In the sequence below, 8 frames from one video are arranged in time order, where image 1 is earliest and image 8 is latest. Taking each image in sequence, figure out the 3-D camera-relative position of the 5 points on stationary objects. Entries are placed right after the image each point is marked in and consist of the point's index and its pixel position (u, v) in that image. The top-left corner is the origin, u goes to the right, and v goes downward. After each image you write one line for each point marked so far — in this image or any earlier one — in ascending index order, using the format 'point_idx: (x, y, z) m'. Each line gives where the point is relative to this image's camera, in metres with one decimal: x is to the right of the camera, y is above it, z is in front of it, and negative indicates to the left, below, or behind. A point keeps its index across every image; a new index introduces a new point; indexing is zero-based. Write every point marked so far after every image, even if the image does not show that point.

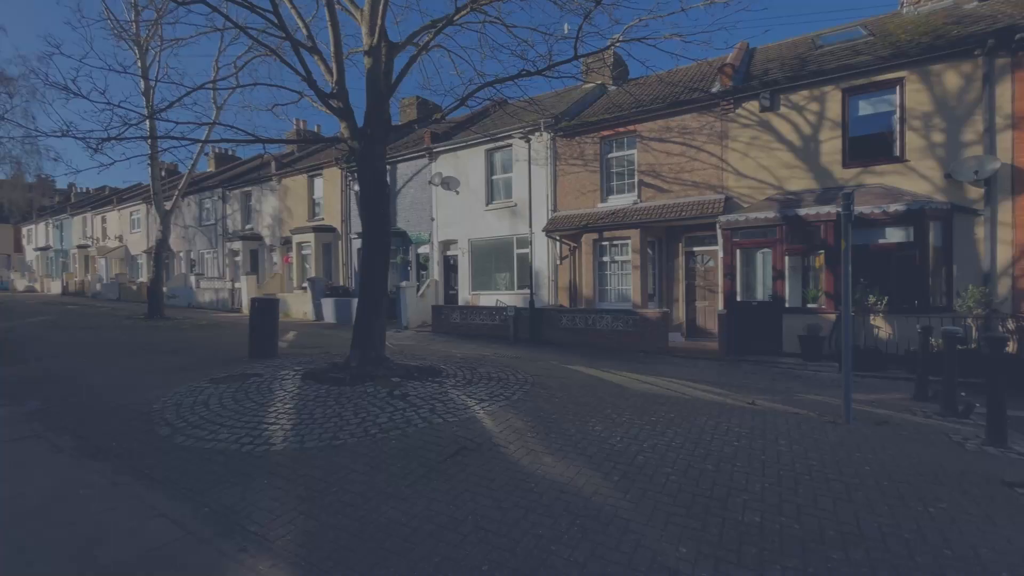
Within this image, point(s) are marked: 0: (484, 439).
0: (-0.3, -1.9, +5.4) m
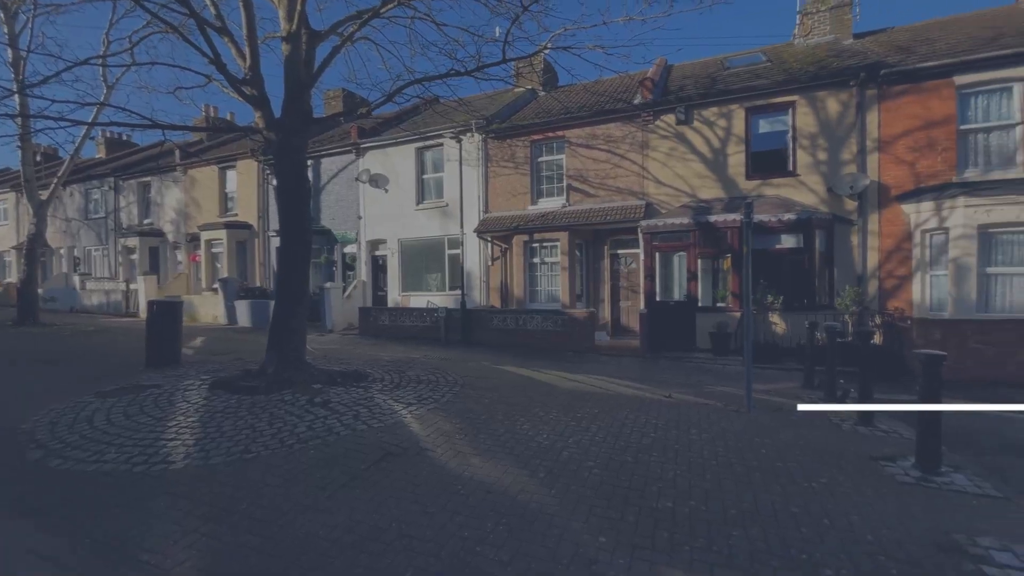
0: (-1.2, -1.9, +5.3) m
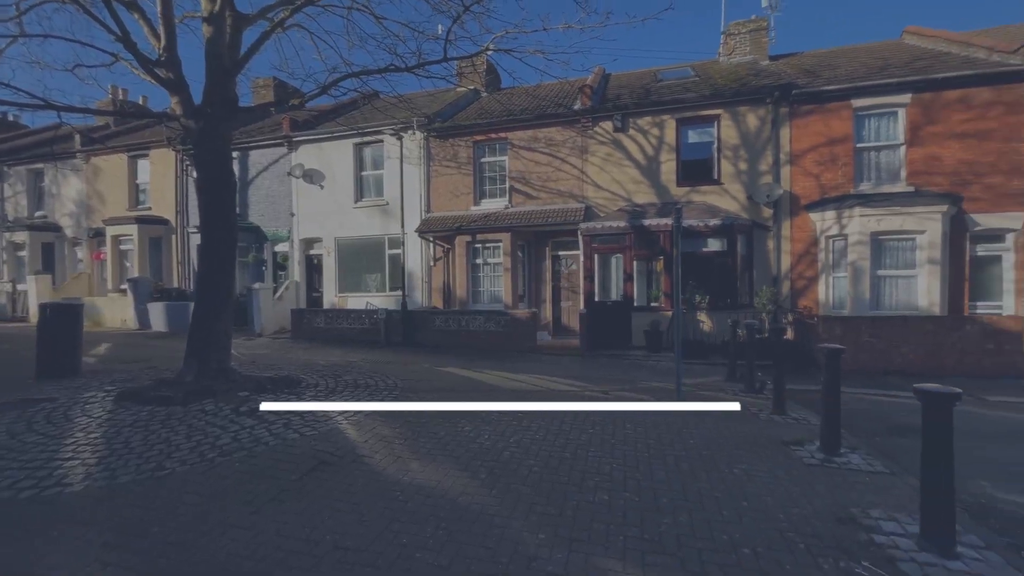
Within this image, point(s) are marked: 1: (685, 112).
0: (-1.9, -1.9, +5.1) m
1: (+5.2, +5.3, +13.2) m
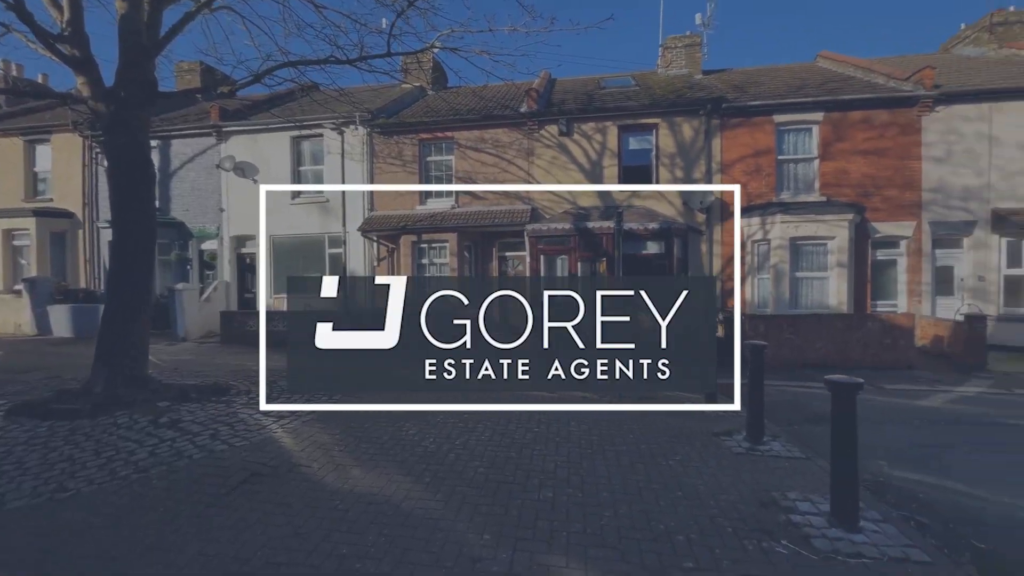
0: (-2.5, -1.9, +4.8) m
1: (+3.6, +5.3, +13.8) m
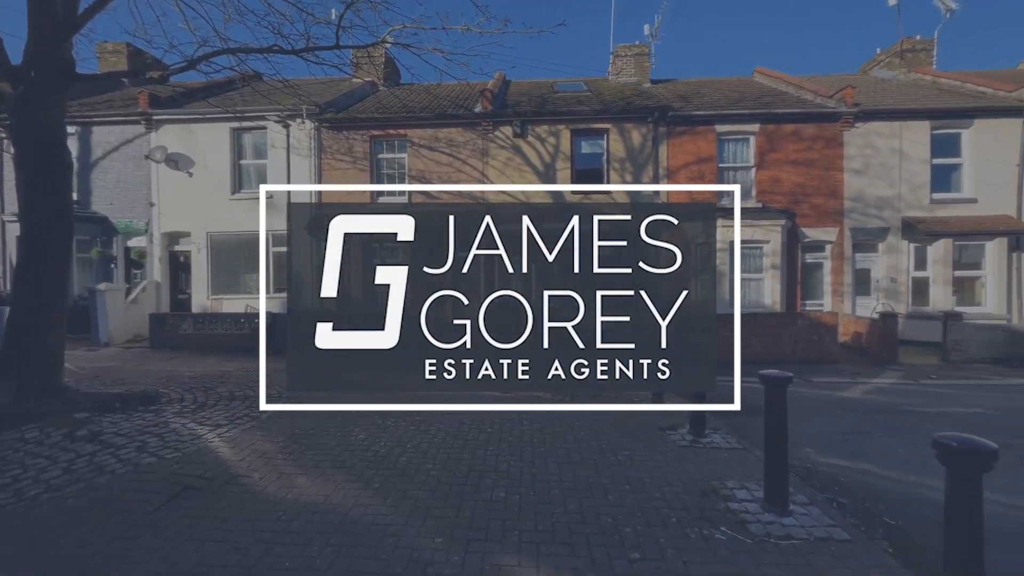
0: (-3.0, -1.9, +4.6) m
1: (+2.1, +5.3, +14.1) m
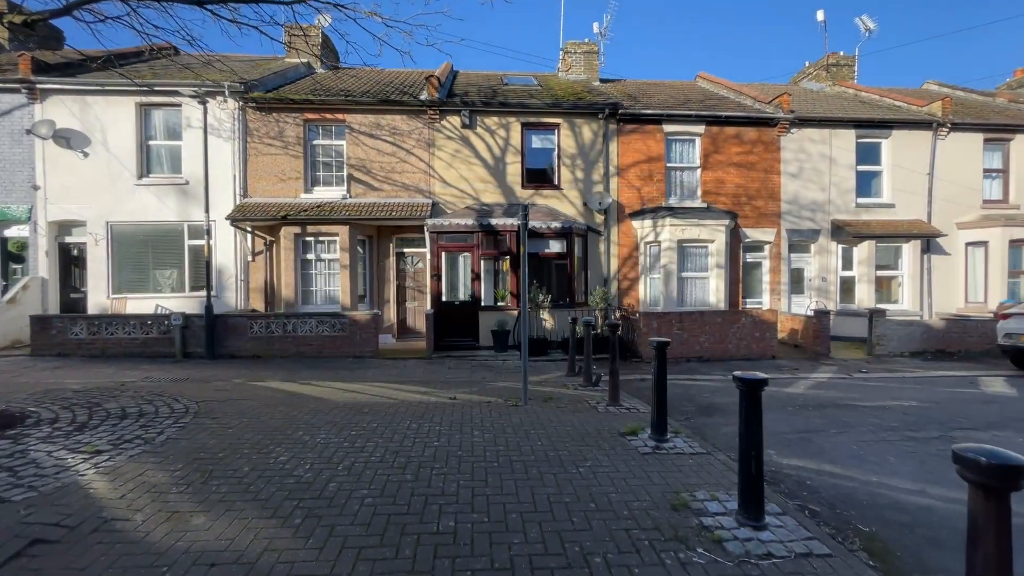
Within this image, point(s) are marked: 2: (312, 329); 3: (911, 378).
0: (-3.5, -1.9, +3.6) m
1: (+0.5, +5.3, +13.6) m
2: (-5.1, -1.0, +11.2) m
3: (+9.4, -2.1, +10.4) m
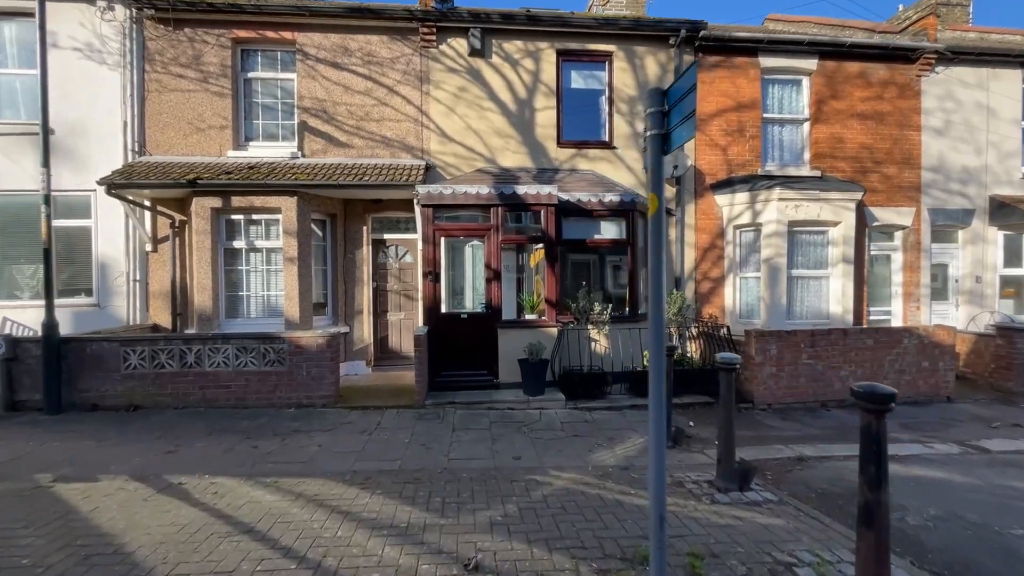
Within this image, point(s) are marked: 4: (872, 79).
0: (-2.7, -1.9, -0.8) m
1: (+1.2, +5.2, +9.3) m
2: (-4.4, -1.1, +6.8) m
3: (+10.1, -2.2, +6.1) m
4: (+8.2, +4.8, +10.0) m
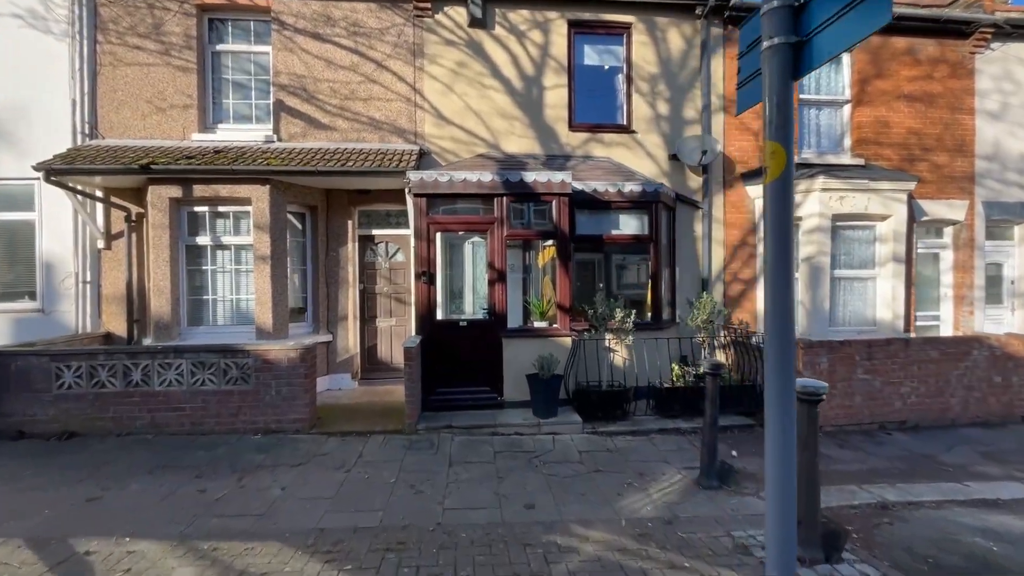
0: (-2.6, -2.0, -1.9) m
1: (+1.3, +5.2, +8.3) m
2: (-4.3, -1.2, +5.7) m
3: (+10.2, -2.3, +5.1) m
4: (+8.3, +4.7, +9.0) m
